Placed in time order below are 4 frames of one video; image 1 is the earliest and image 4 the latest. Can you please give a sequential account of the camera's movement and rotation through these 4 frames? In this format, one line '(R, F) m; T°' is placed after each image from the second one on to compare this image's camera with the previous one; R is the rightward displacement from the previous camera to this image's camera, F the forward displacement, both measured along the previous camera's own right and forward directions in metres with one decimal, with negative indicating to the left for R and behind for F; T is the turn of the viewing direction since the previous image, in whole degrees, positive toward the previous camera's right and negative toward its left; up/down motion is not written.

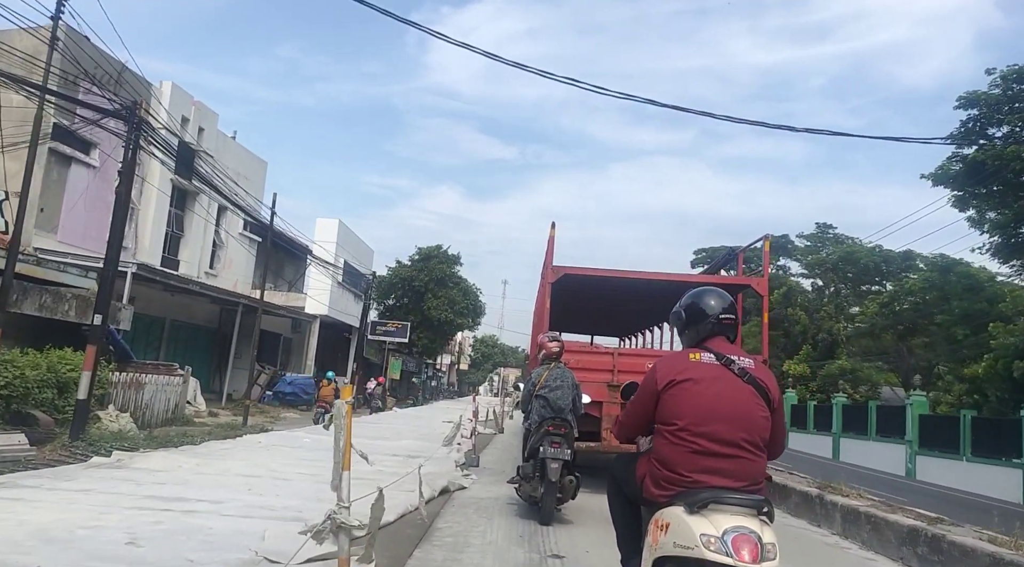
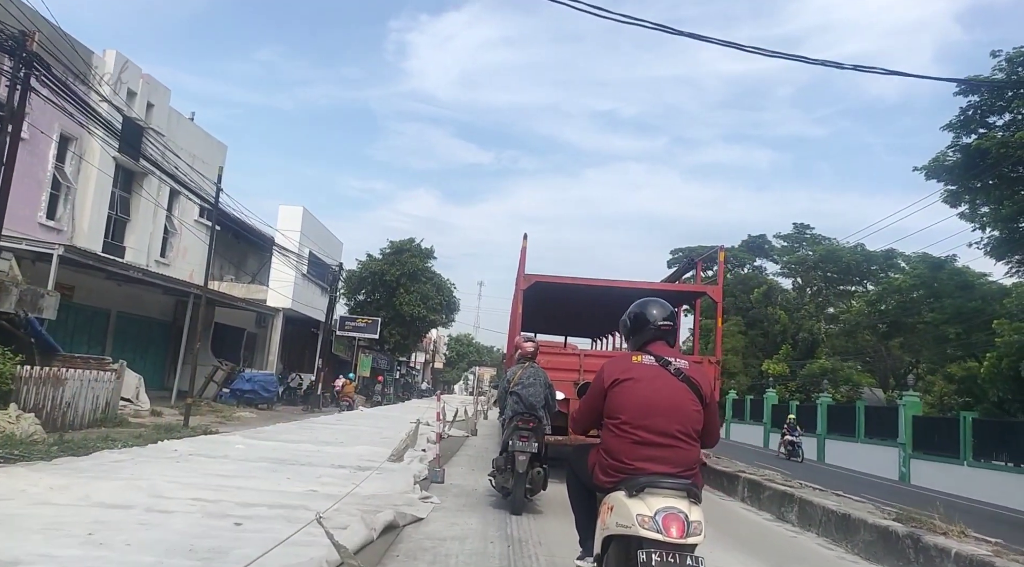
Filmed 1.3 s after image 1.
(0.0, +1.2) m; +2°
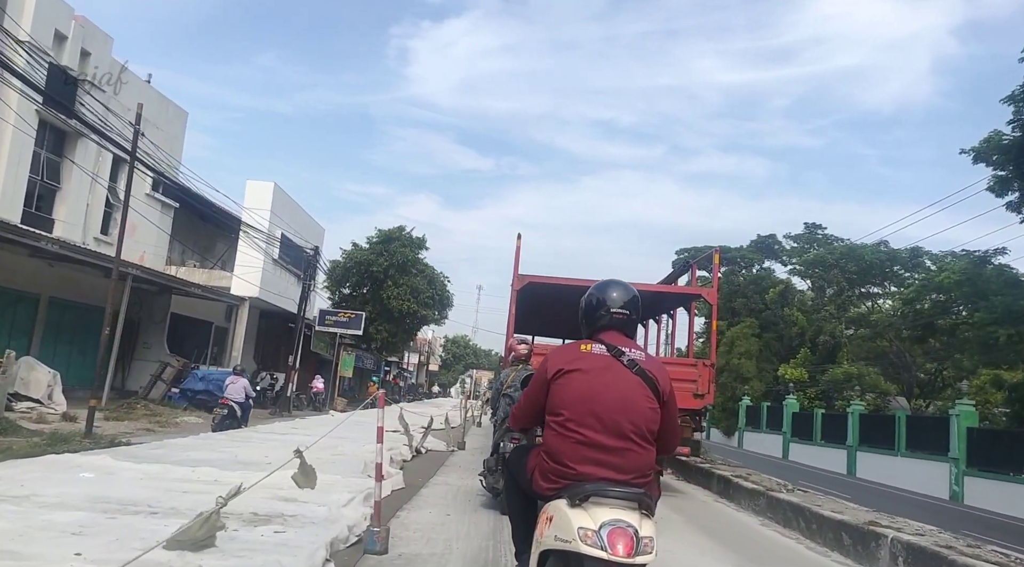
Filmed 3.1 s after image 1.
(0.0, +2.7) m; 0°
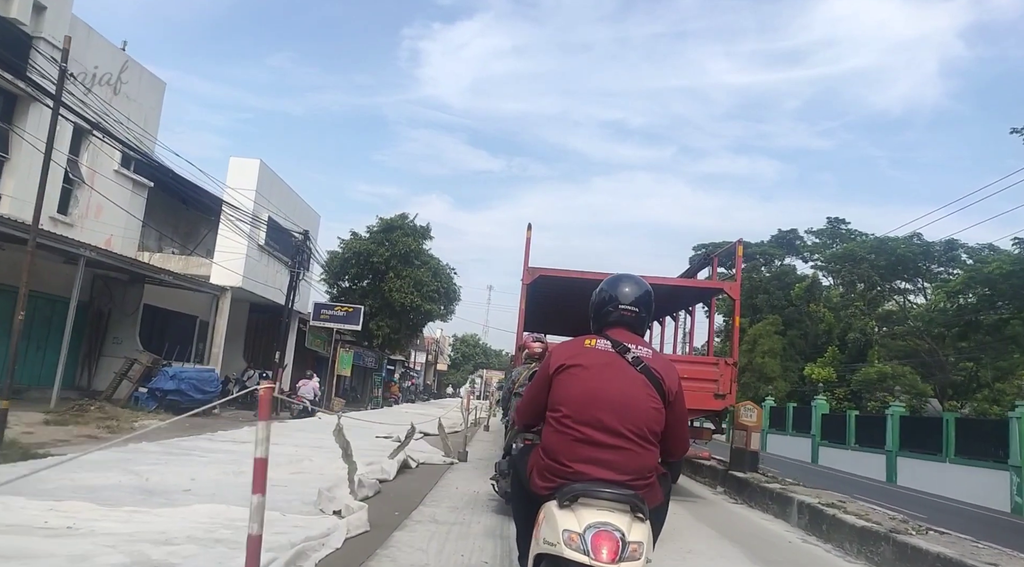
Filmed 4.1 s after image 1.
(0.0, +1.9) m; -1°
